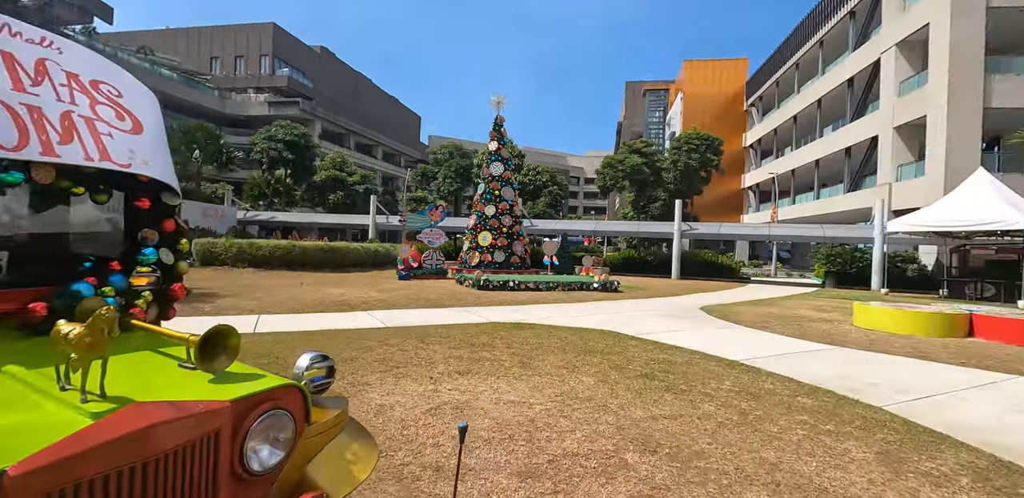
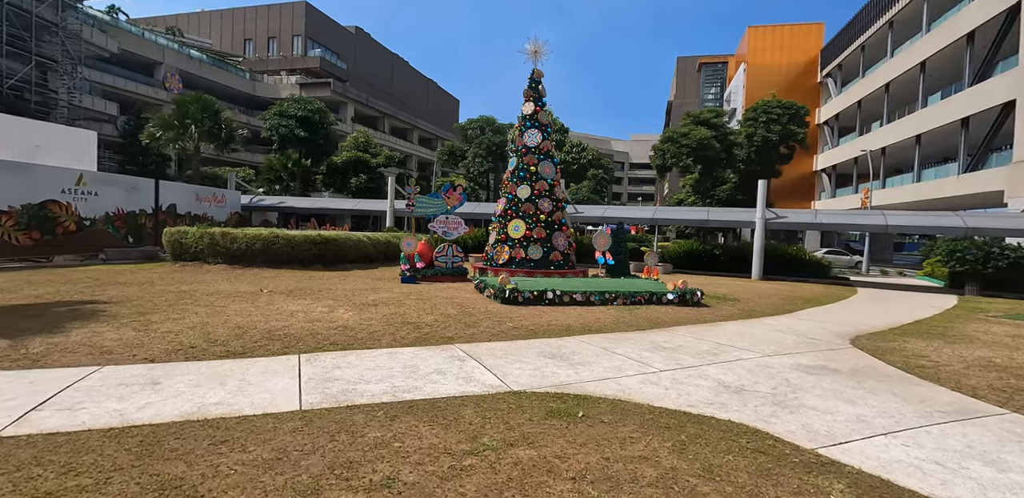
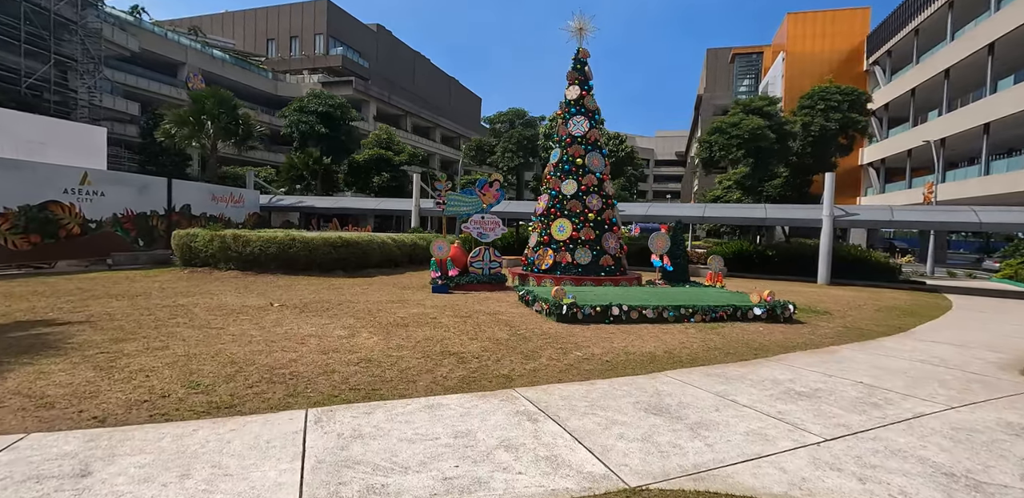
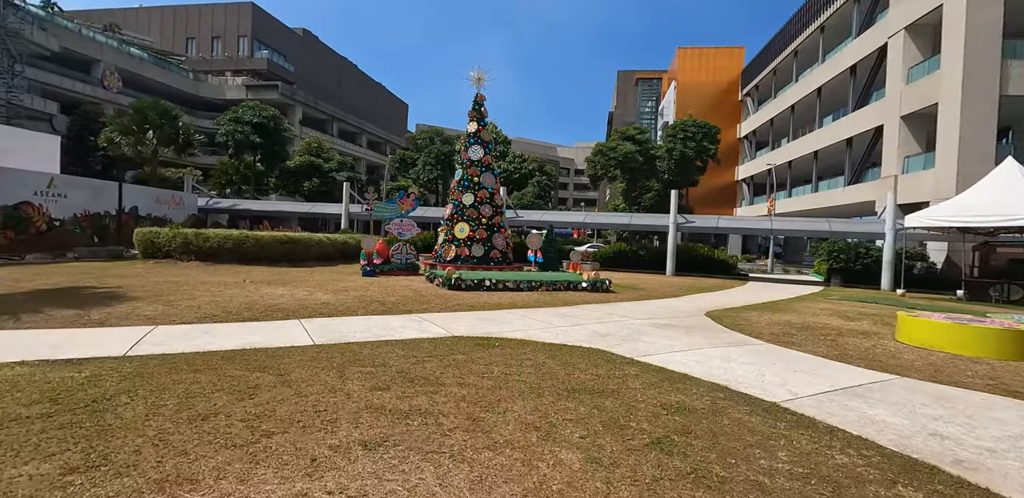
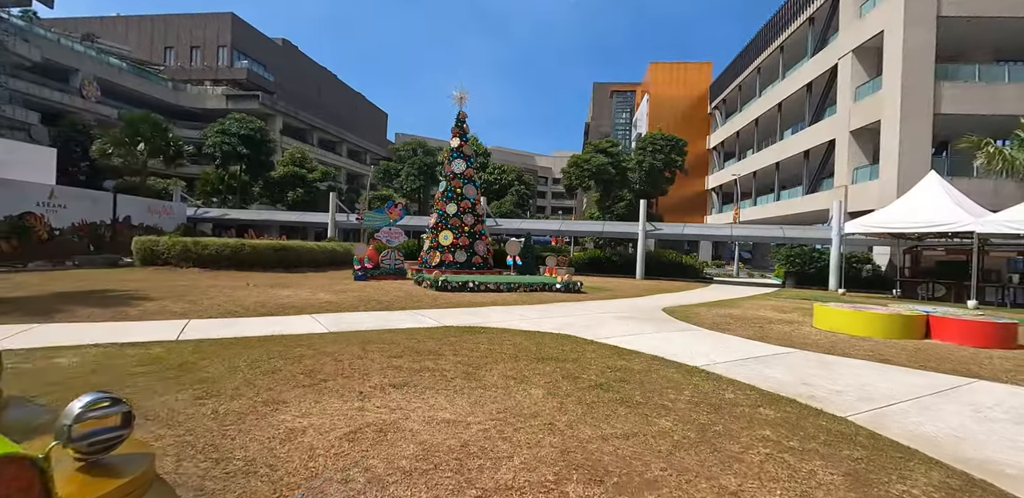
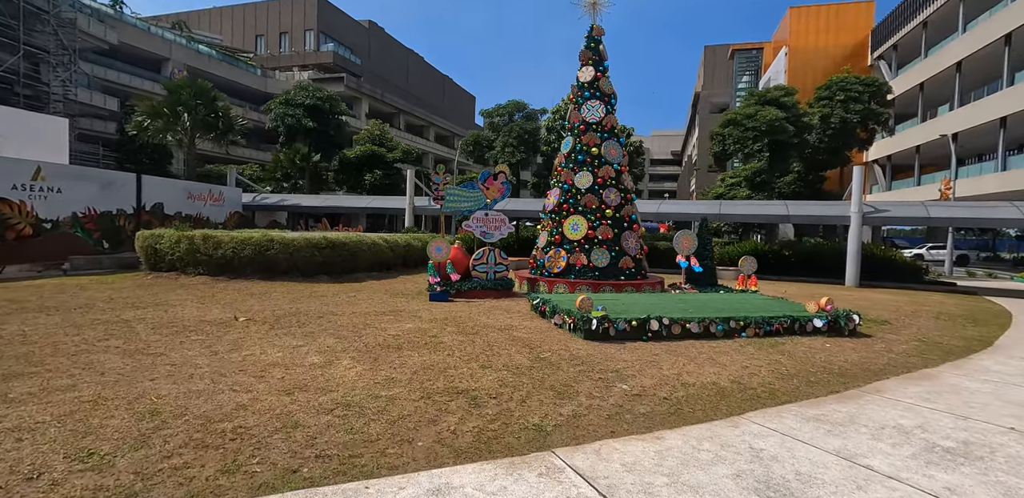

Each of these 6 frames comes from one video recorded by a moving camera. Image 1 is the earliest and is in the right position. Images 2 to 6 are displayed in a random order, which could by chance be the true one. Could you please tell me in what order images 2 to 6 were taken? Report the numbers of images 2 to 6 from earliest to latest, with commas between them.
5, 4, 2, 3, 6
